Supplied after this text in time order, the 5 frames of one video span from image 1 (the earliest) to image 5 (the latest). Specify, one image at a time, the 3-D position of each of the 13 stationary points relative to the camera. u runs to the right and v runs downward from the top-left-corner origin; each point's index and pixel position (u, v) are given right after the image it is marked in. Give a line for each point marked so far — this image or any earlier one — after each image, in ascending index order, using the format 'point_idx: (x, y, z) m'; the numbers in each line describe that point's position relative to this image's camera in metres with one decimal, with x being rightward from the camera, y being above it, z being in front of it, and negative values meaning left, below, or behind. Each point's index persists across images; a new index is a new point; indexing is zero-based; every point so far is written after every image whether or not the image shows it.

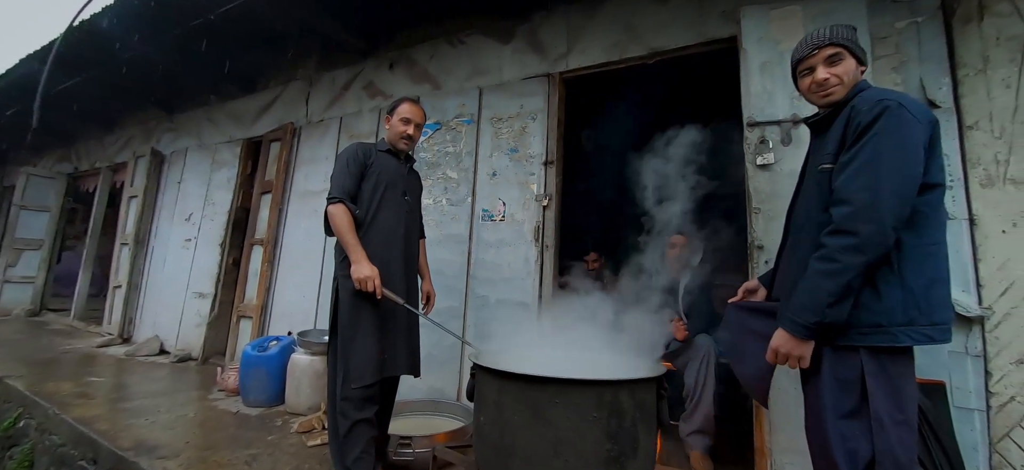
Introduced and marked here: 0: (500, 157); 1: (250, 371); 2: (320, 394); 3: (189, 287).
0: (-0.1, +0.5, +2.6) m
1: (-1.8, -0.9, +2.8) m
2: (-1.3, -1.0, +2.7) m
3: (-3.3, -0.5, +4.1) m
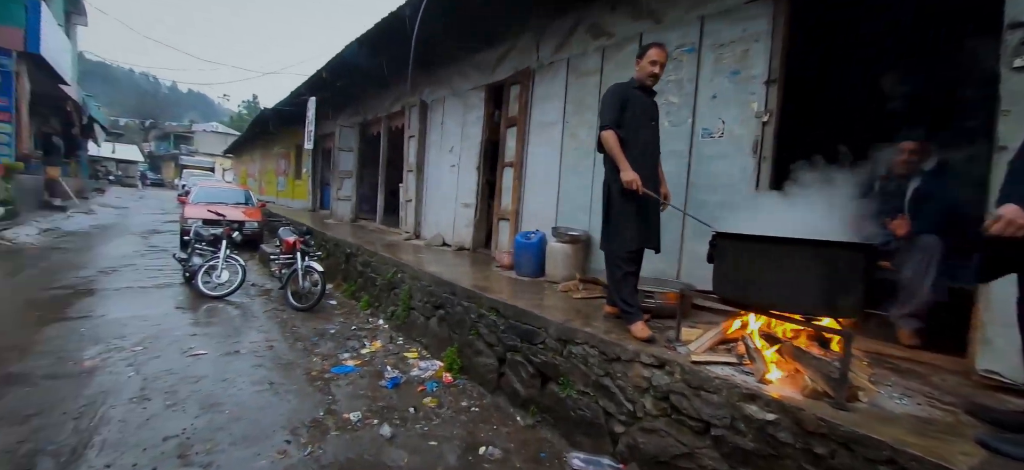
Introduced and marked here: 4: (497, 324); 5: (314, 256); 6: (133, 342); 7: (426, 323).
0: (+1.6, +1.2, +3.0) m
1: (+0.1, -0.2, +4.1) m
2: (+0.6, -0.3, +3.8) m
3: (-0.8, +0.5, +5.7) m
4: (-0.1, -0.7, +3.1) m
5: (-2.6, -0.3, +5.4) m
6: (-3.6, -1.0, +3.8) m
7: (-0.8, -0.9, +4.0) m
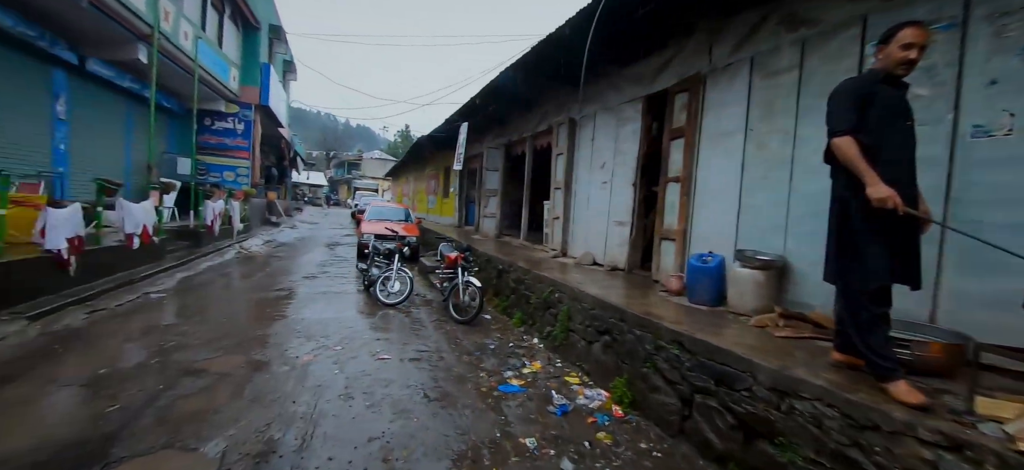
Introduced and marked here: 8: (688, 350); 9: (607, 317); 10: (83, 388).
0: (+2.8, +1.0, +2.2) m
1: (+1.7, -0.4, +3.6) m
2: (+2.0, -0.5, +3.2) m
3: (+1.3, +0.2, +5.5) m
4: (+1.2, -0.9, +2.8) m
5: (-0.6, -0.5, +5.7) m
6: (-2.0, -1.2, +4.4) m
7: (+0.7, -1.1, +3.8) m
8: (+1.2, -0.8, +2.8) m
9: (+0.9, -0.7, +3.6) m
10: (-3.2, -1.1, +3.0) m
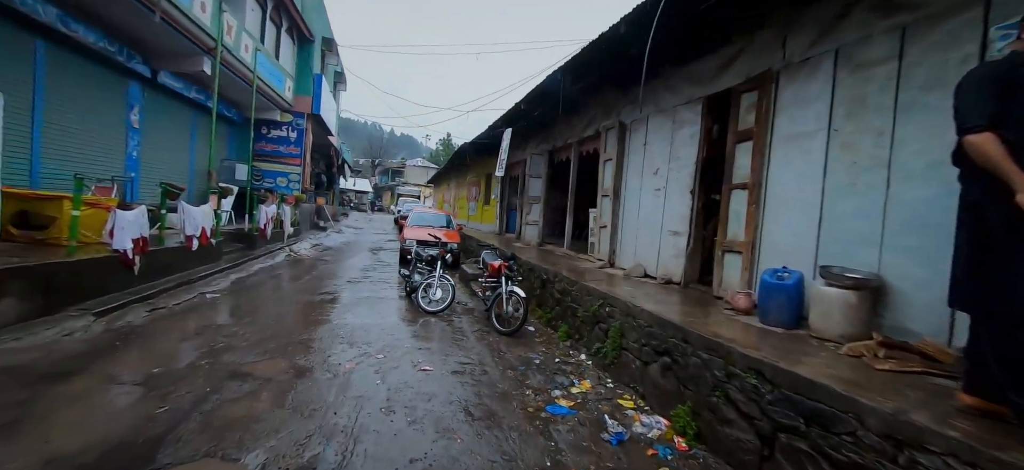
0: (+3.1, +0.9, +1.8) m
1: (+2.1, -0.5, +3.2) m
2: (+2.4, -0.6, +2.8) m
3: (+1.9, +0.1, +5.2) m
4: (+1.5, -0.9, +2.4) m
5: (0.0, -0.6, +5.5) m
6: (-1.5, -1.2, +4.3) m
7: (+1.1, -1.2, +3.5) m
8: (+1.5, -0.9, +2.4) m
9: (+1.3, -0.8, +3.3) m
10: (-2.9, -1.2, +3.1) m
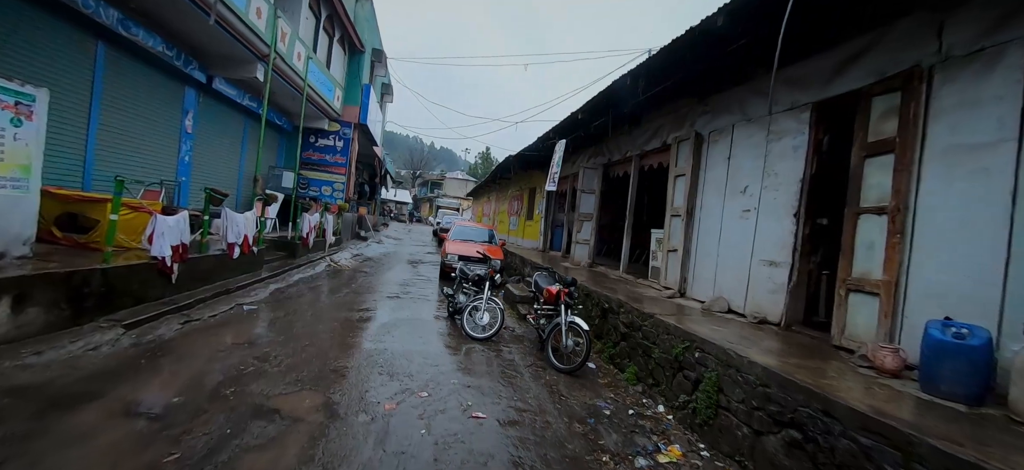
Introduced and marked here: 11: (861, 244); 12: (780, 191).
0: (+3.5, +0.7, +0.9) m
1: (+2.6, -0.7, +2.4) m
2: (+2.8, -0.9, +2.0) m
3: (+2.6, -0.2, +4.4) m
4: (+1.9, -1.1, +1.7) m
5: (+0.7, -0.9, +4.9) m
6: (-0.9, -1.4, +3.8) m
7: (+1.7, -1.4, +2.7) m
8: (+2.0, -1.1, +1.6) m
9: (+1.8, -1.0, +2.5) m
10: (-2.4, -1.2, +2.6) m
11: (+2.9, -0.1, +3.4) m
12: (+2.8, +0.5, +4.1) m
